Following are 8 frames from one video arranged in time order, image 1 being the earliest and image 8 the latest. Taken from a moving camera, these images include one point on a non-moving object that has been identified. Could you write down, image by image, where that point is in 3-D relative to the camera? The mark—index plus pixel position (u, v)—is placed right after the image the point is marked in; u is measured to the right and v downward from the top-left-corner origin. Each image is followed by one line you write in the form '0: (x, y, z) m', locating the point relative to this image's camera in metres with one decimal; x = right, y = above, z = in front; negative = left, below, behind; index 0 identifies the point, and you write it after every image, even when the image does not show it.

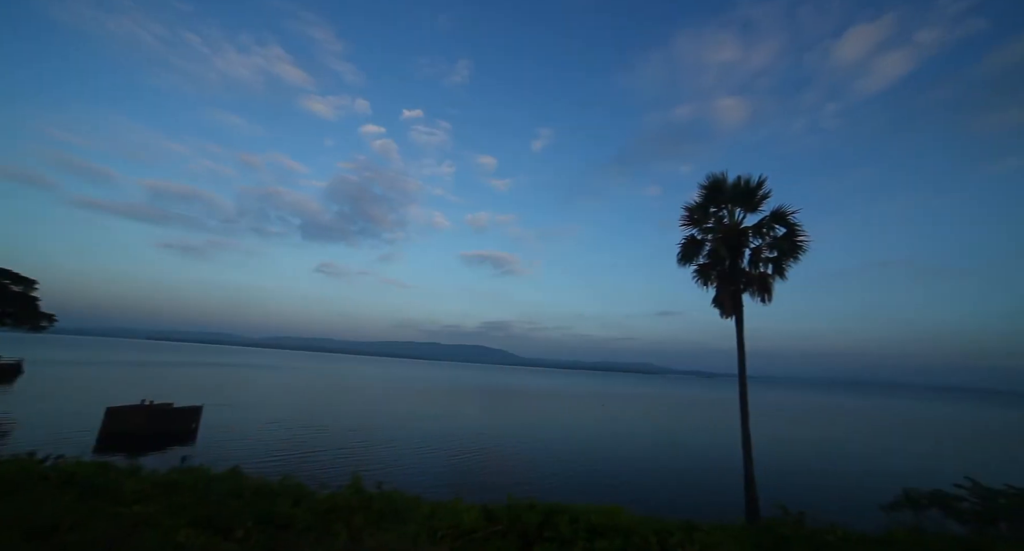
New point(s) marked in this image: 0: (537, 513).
0: (+0.3, -3.2, +5.9) m
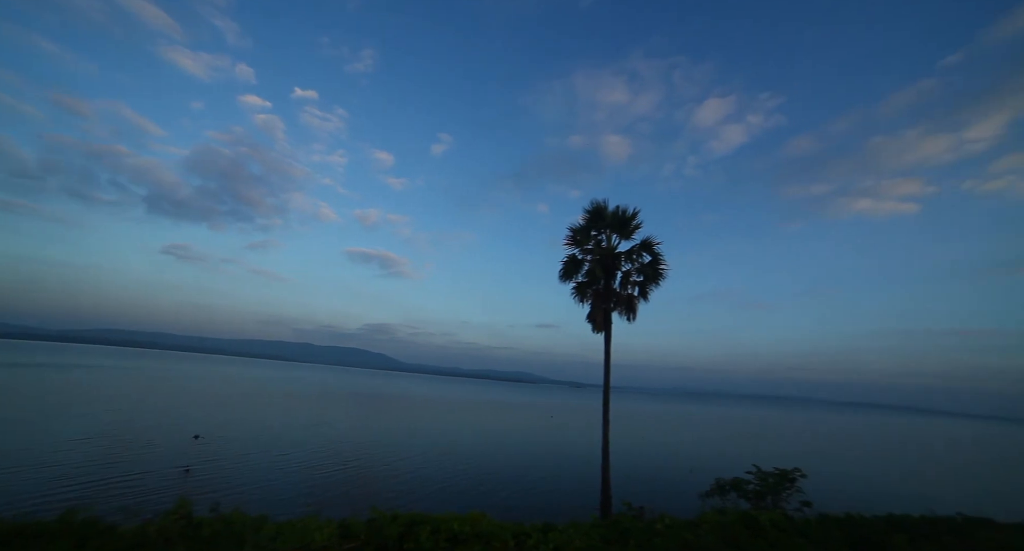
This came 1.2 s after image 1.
0: (-1.5, -3.2, +5.8) m
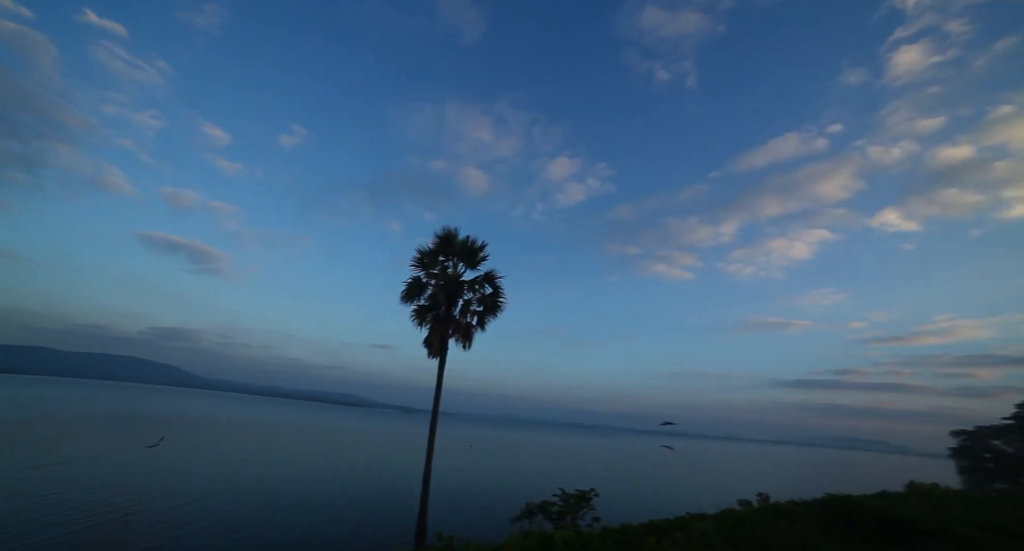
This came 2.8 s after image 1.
0: (-10.1, -5.7, -4.4) m
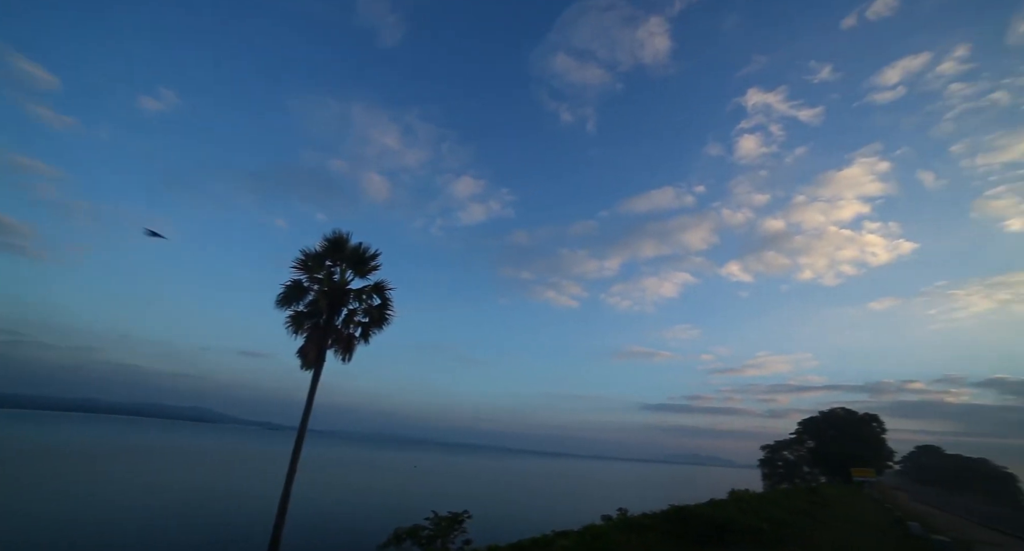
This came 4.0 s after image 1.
0: (-9.7, -4.6, -0.6) m
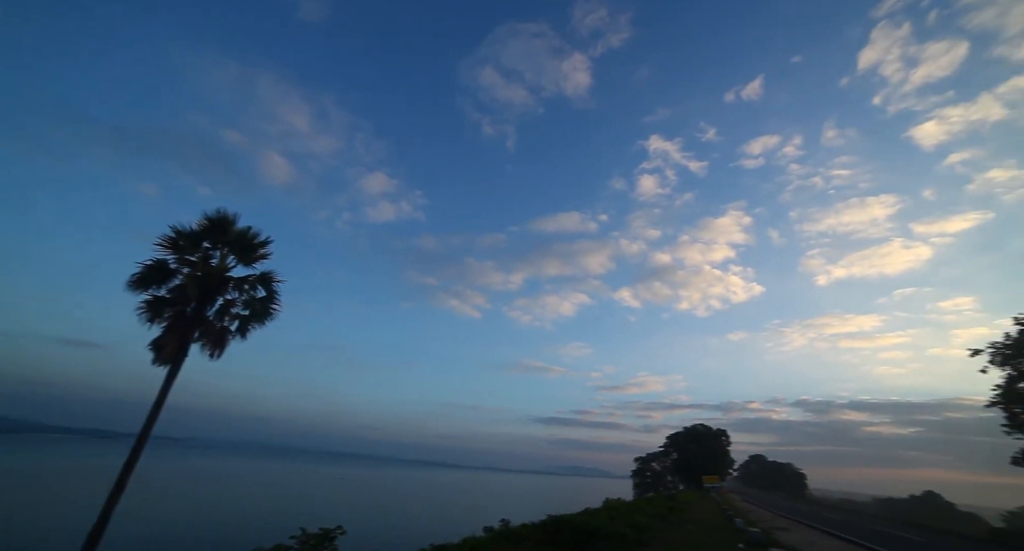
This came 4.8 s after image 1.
0: (-9.8, -3.6, -1.4) m
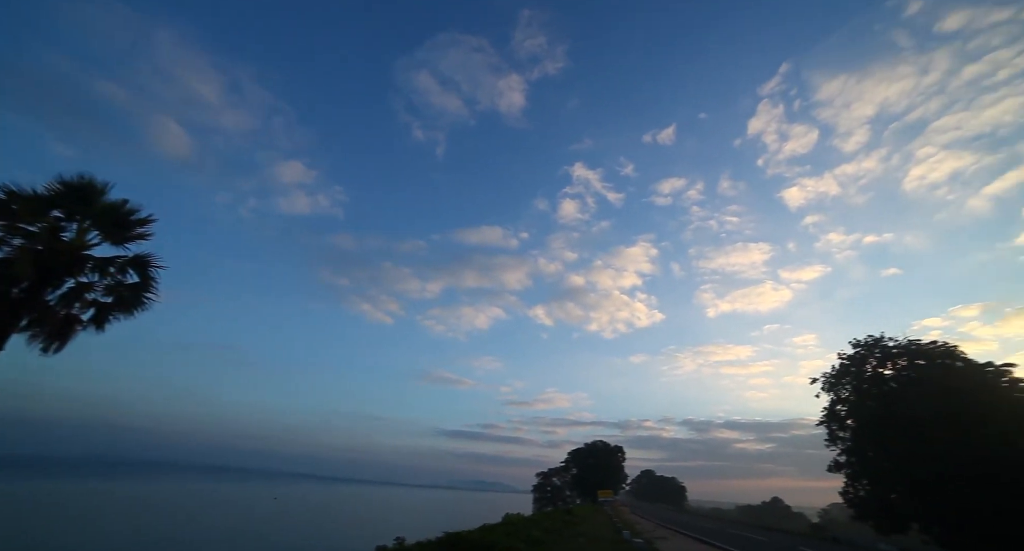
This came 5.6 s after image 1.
0: (-9.7, -2.7, -3.0) m
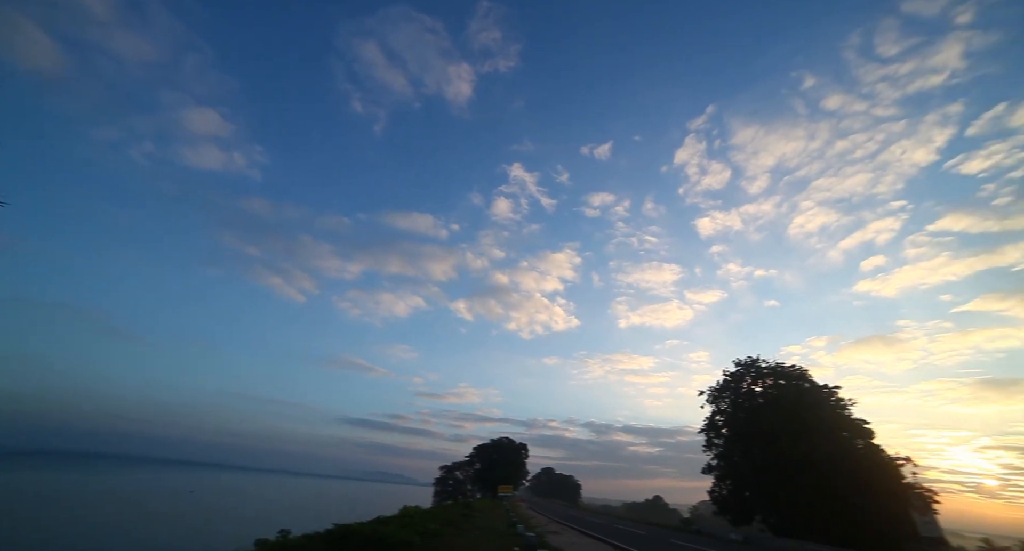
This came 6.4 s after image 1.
0: (-9.3, -1.6, -4.5) m
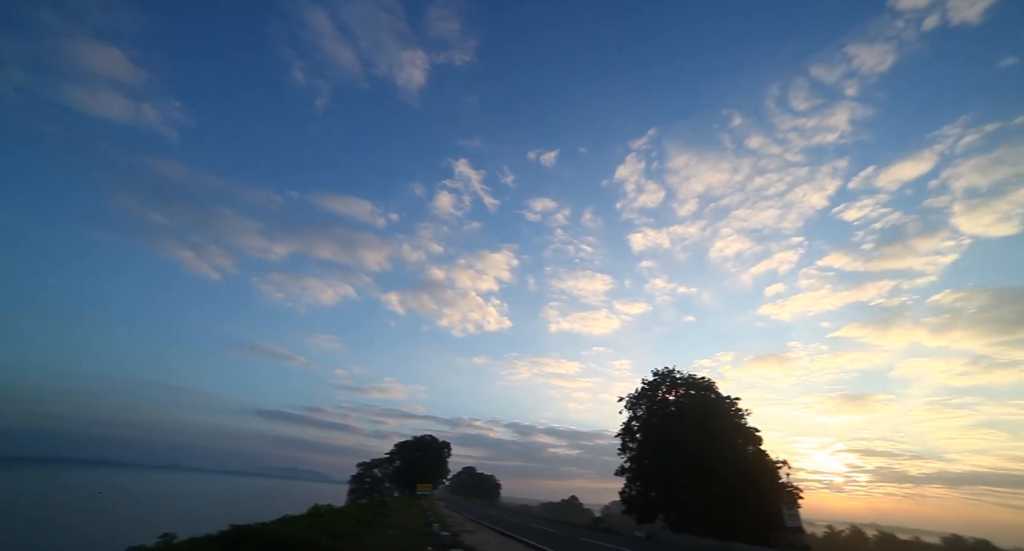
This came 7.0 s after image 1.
0: (-8.7, -0.9, -5.8) m
